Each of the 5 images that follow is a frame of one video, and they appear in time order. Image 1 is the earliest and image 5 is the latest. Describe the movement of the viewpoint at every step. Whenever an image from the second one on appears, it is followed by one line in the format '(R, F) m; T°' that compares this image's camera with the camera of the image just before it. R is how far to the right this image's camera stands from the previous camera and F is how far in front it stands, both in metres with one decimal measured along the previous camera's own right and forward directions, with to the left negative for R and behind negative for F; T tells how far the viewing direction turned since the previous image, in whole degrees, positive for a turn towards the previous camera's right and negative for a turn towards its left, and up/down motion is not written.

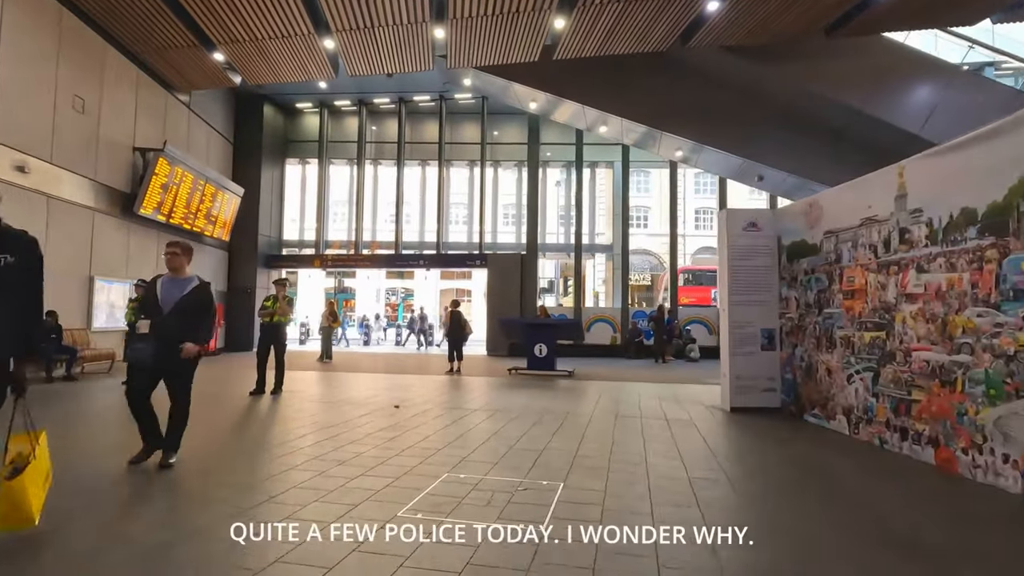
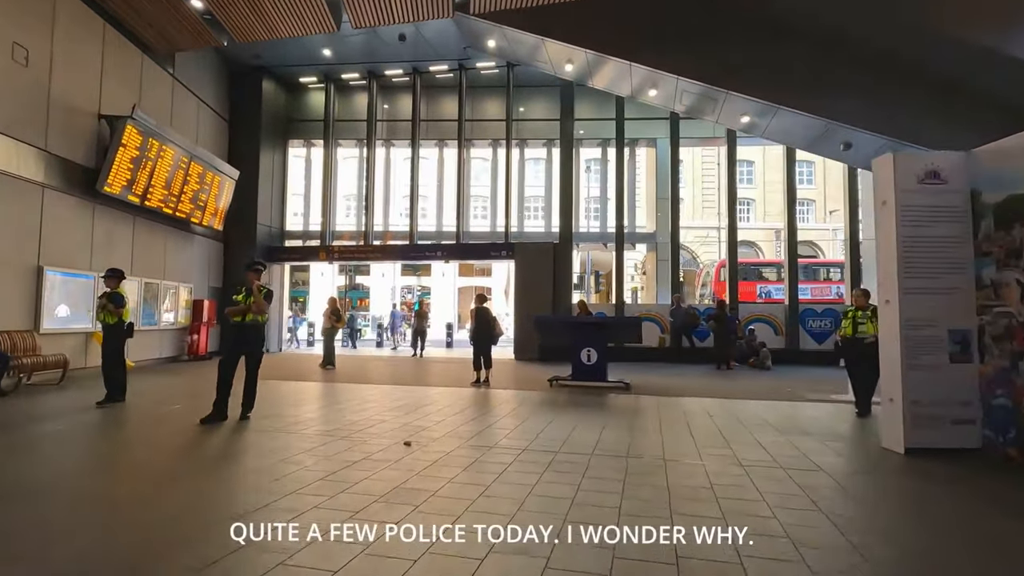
(-0.4, +2.1) m; -2°
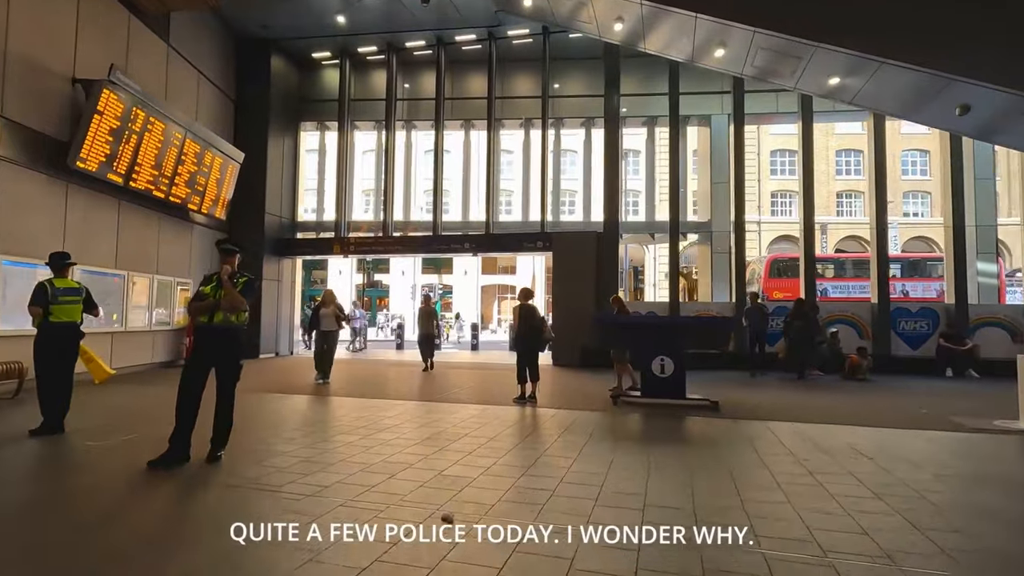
(-0.4, +1.7) m; -2°
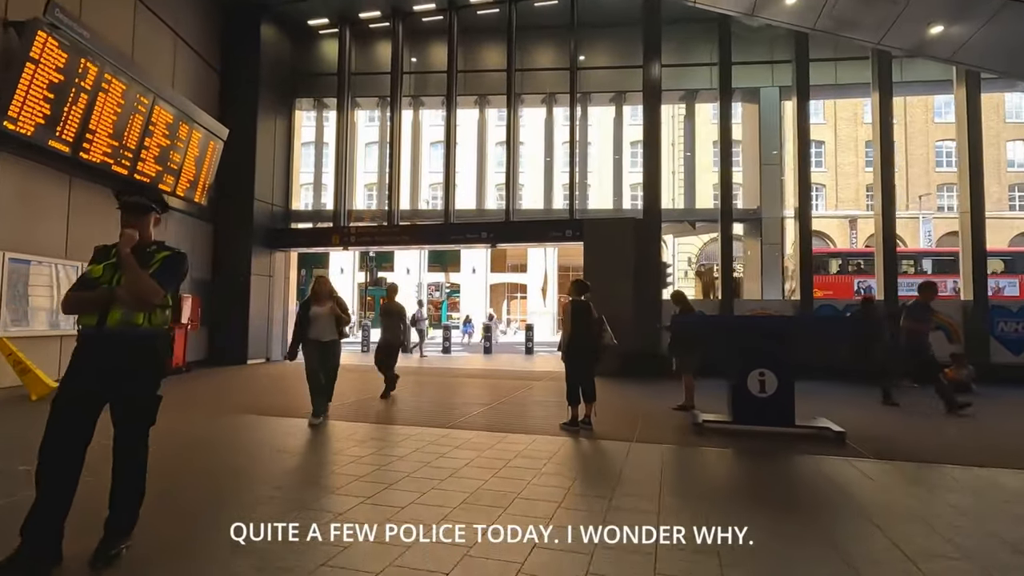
(-0.4, +1.7) m; 0°
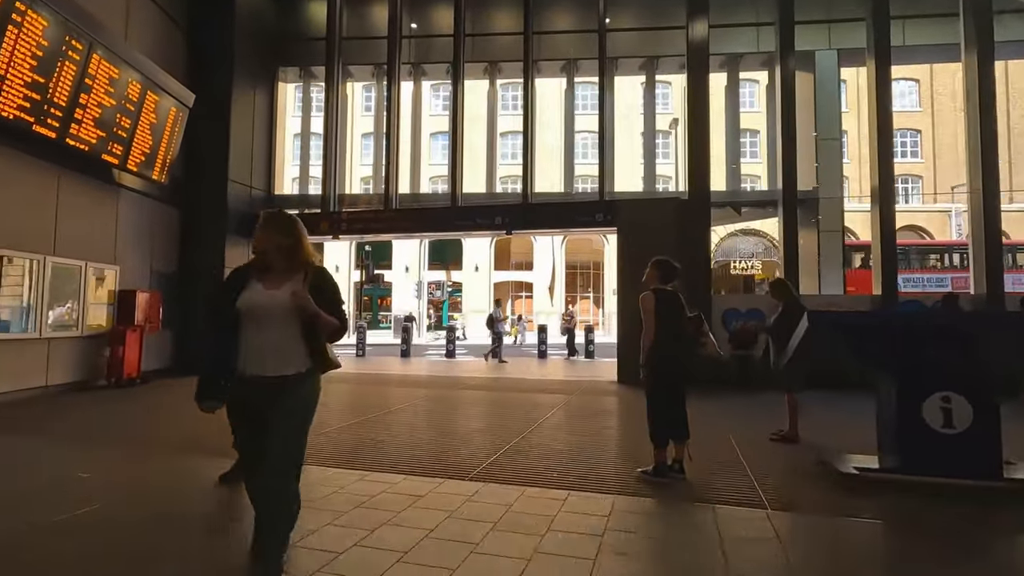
(-0.4, +1.7) m; 0°
